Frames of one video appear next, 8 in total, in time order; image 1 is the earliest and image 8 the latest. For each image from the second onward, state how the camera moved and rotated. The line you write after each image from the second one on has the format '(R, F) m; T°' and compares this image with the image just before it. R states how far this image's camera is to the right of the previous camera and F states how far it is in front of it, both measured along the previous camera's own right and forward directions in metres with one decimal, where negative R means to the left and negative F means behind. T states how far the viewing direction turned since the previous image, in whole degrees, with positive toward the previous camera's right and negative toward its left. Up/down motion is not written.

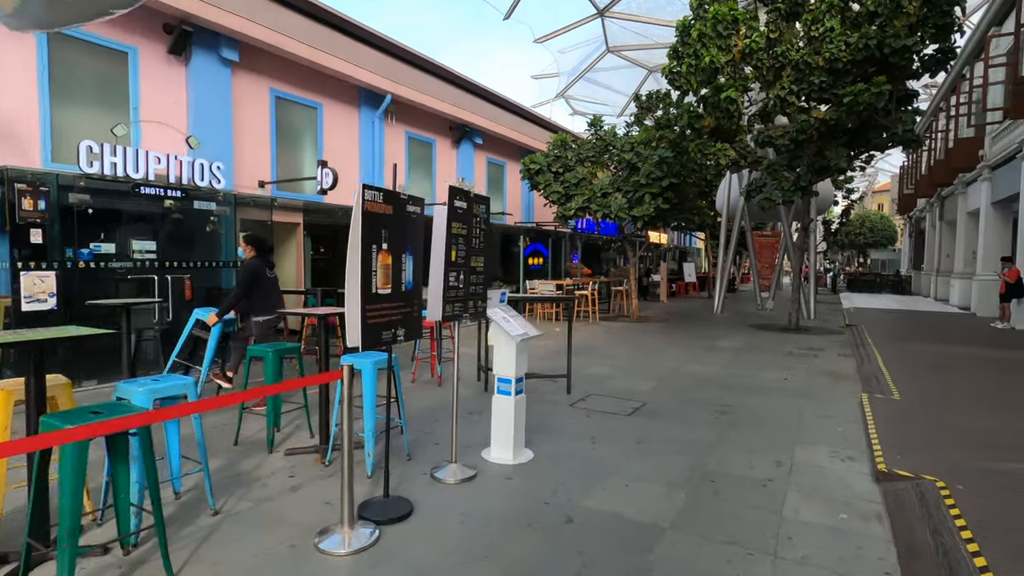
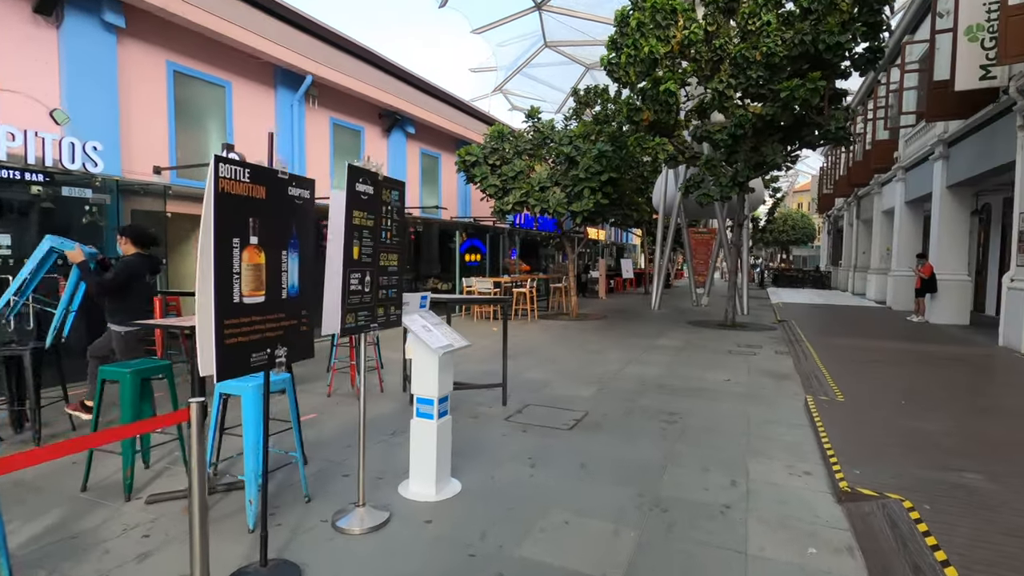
(+0.1, +0.7) m; +6°
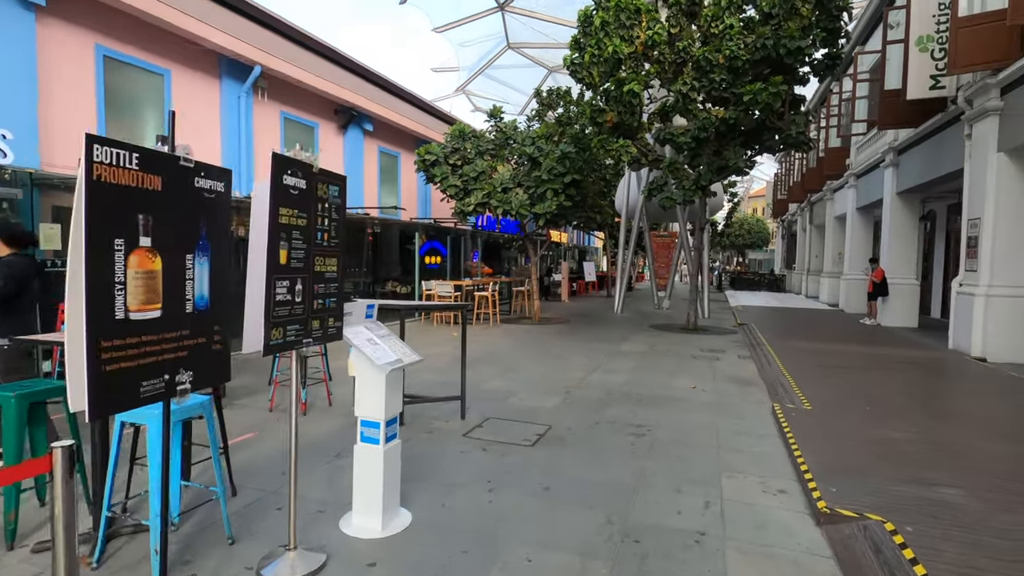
(0.0, +0.4) m; +4°
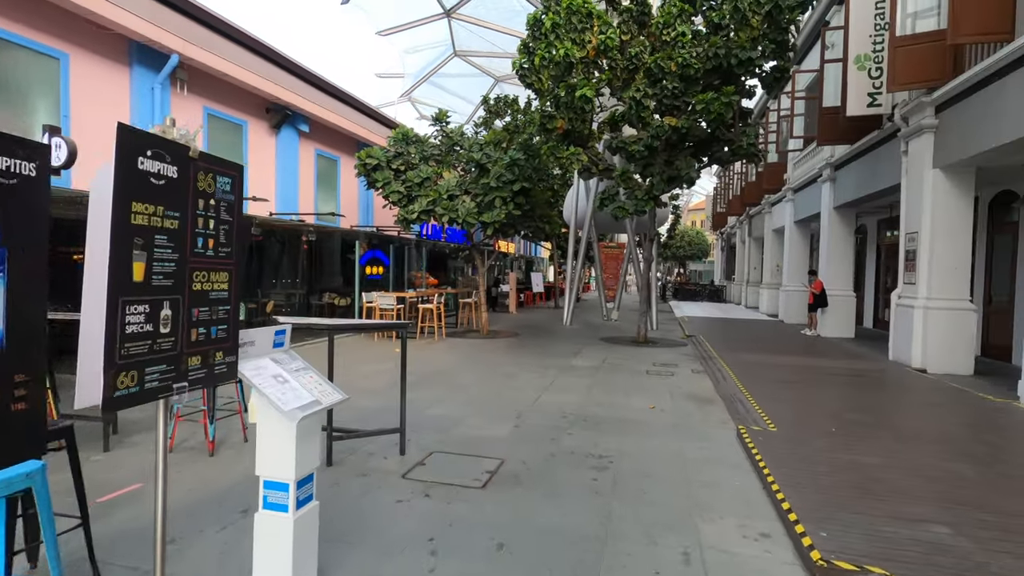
(0.0, +0.6) m; +6°
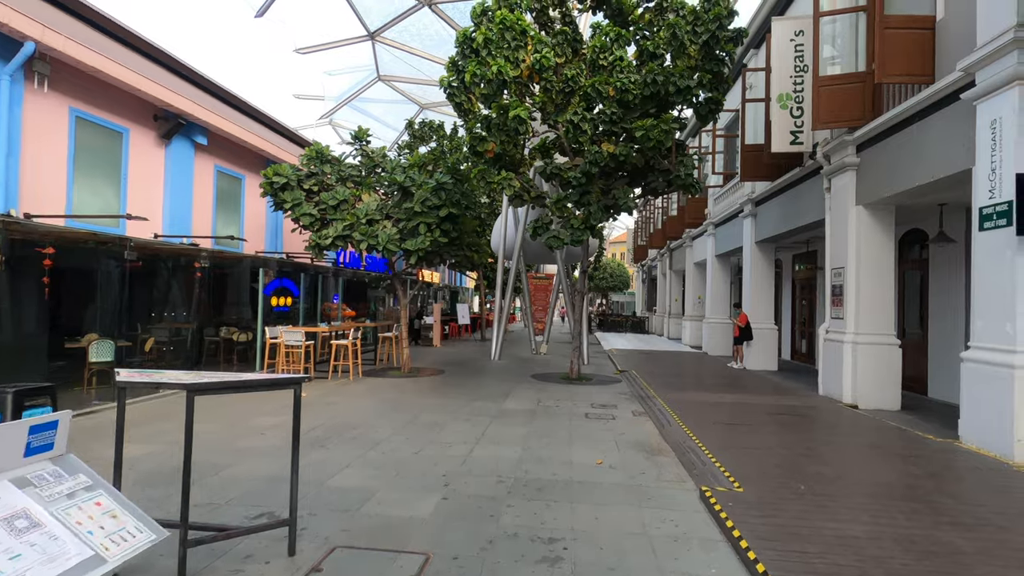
(0.0, +1.0) m; +8°
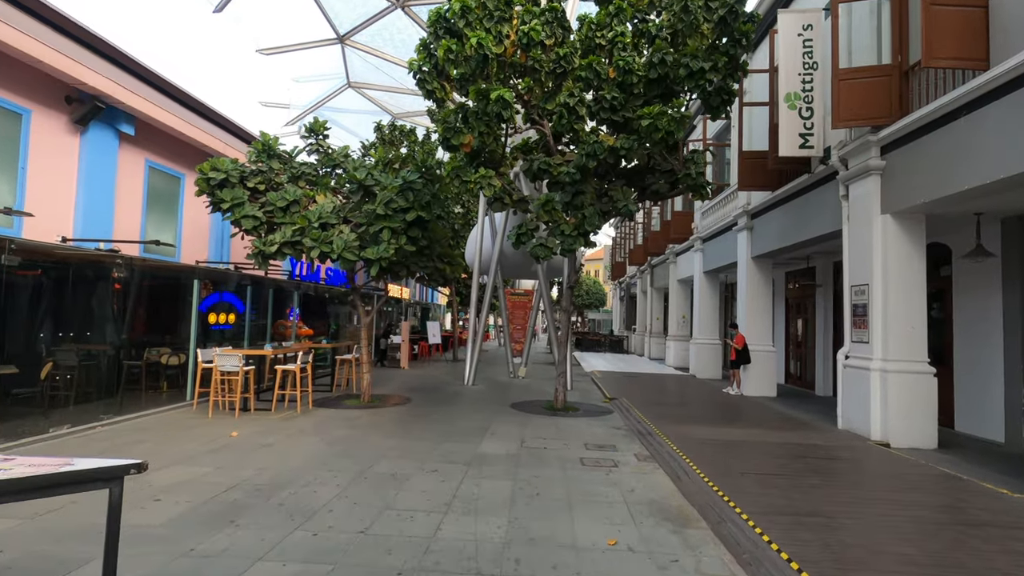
(-0.1, +1.6) m; +3°
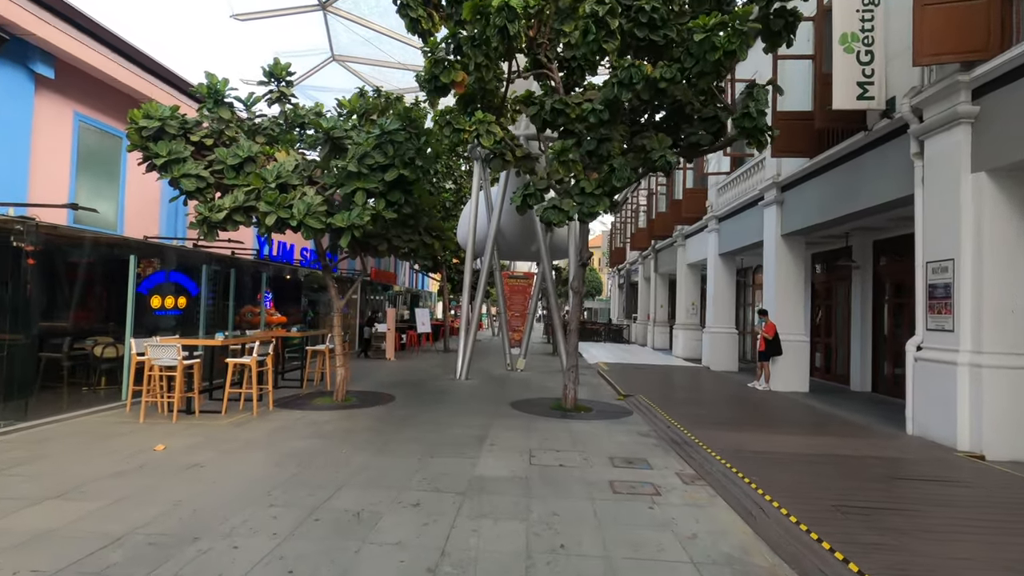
(-0.2, +1.9) m; +1°
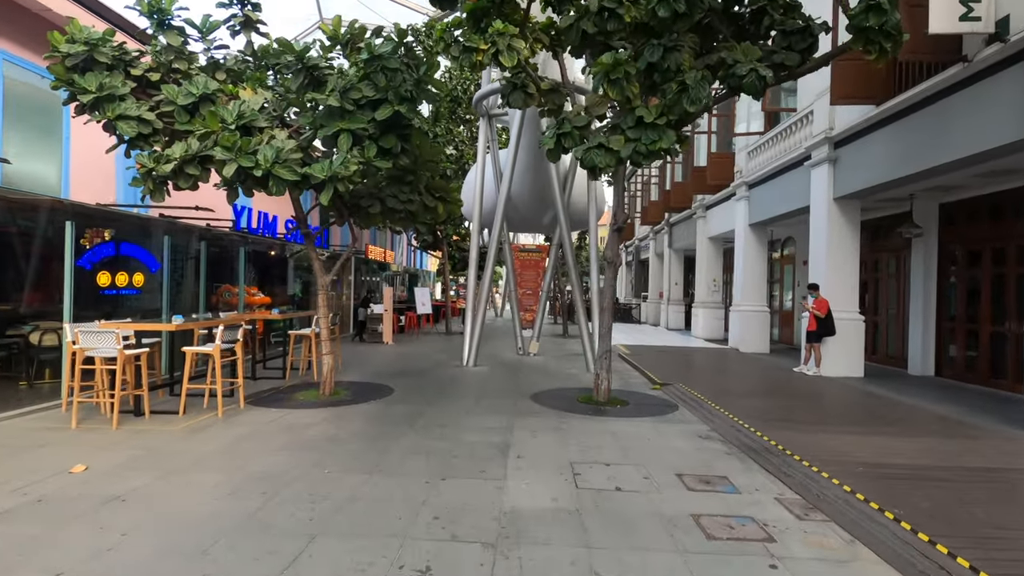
(-0.4, +1.7) m; 0°
